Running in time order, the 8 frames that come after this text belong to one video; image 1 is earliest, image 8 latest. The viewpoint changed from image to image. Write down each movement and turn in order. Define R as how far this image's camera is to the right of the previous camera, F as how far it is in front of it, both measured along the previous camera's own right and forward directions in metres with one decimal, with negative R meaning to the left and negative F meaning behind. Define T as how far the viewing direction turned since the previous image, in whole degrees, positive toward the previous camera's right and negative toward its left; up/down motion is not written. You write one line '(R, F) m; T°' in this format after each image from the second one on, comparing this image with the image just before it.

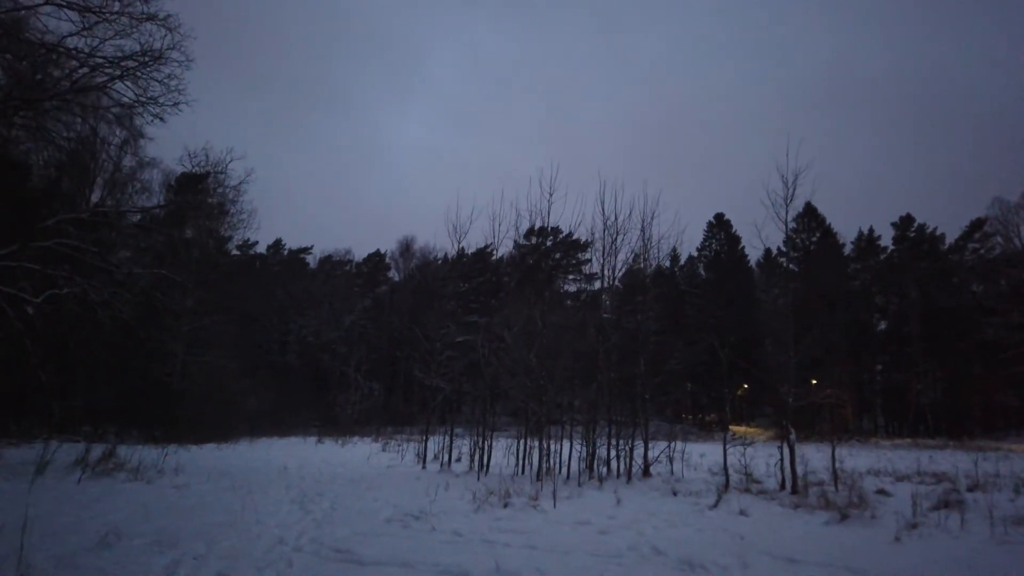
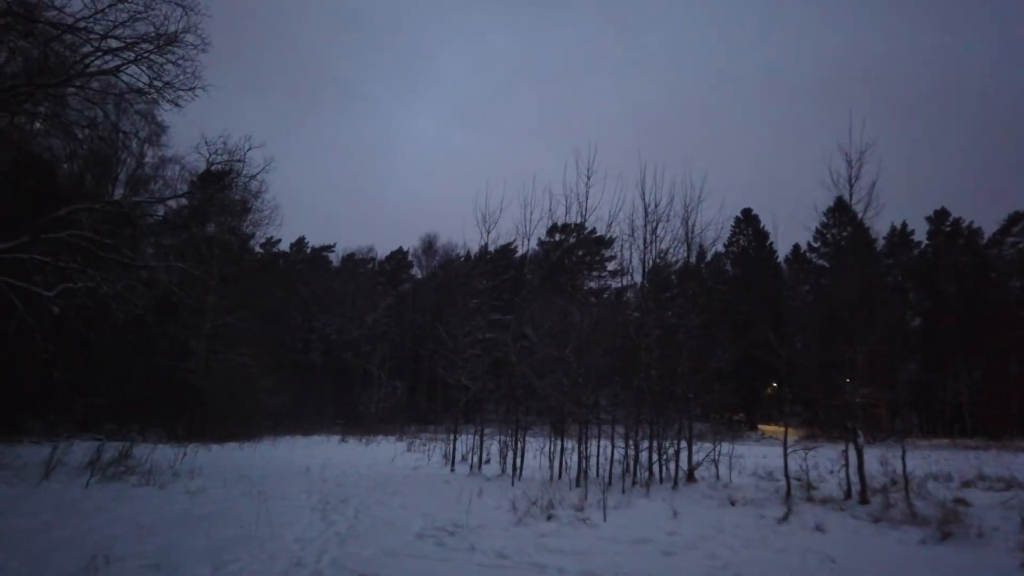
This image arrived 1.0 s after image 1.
(-0.2, +0.9) m; -2°
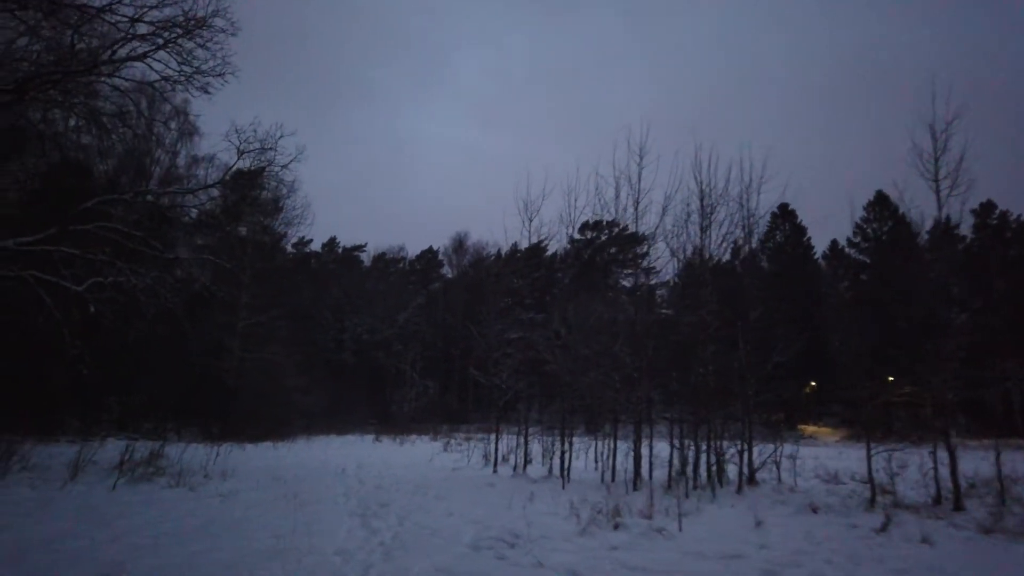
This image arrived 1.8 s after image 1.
(-0.3, +0.8) m; -2°
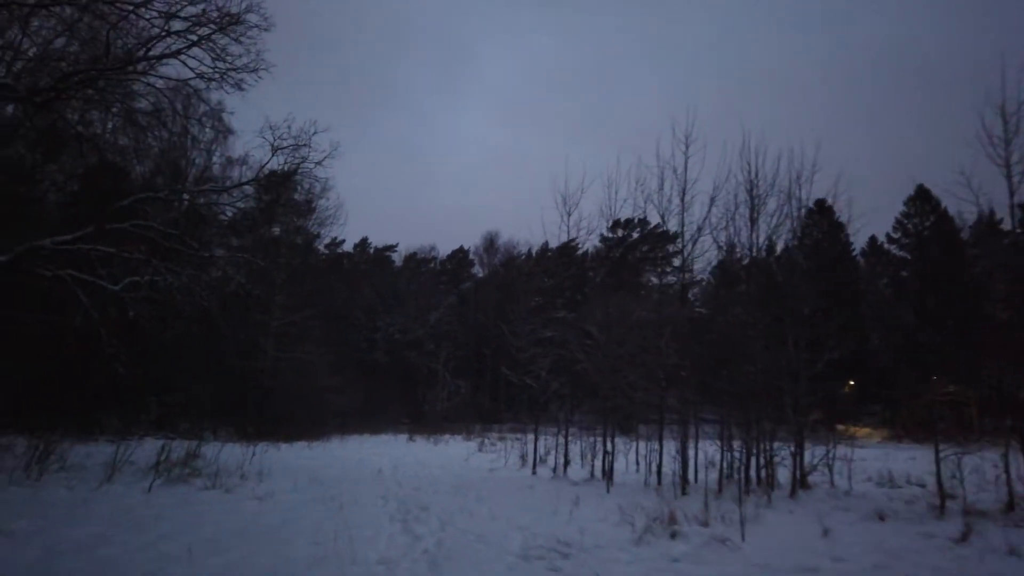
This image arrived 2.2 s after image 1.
(-0.2, +0.4) m; -2°
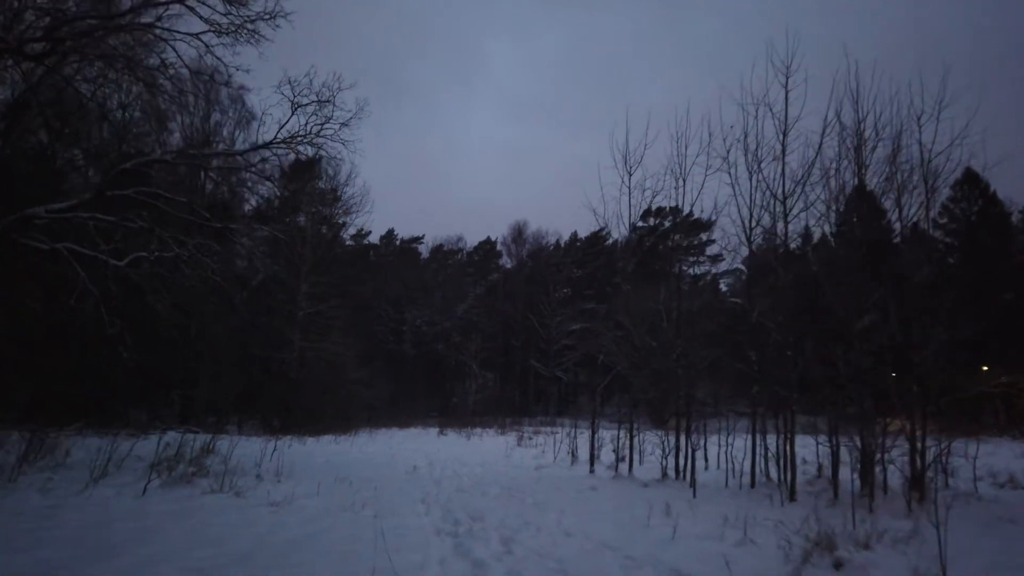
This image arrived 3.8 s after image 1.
(-0.5, +1.7) m; -2°
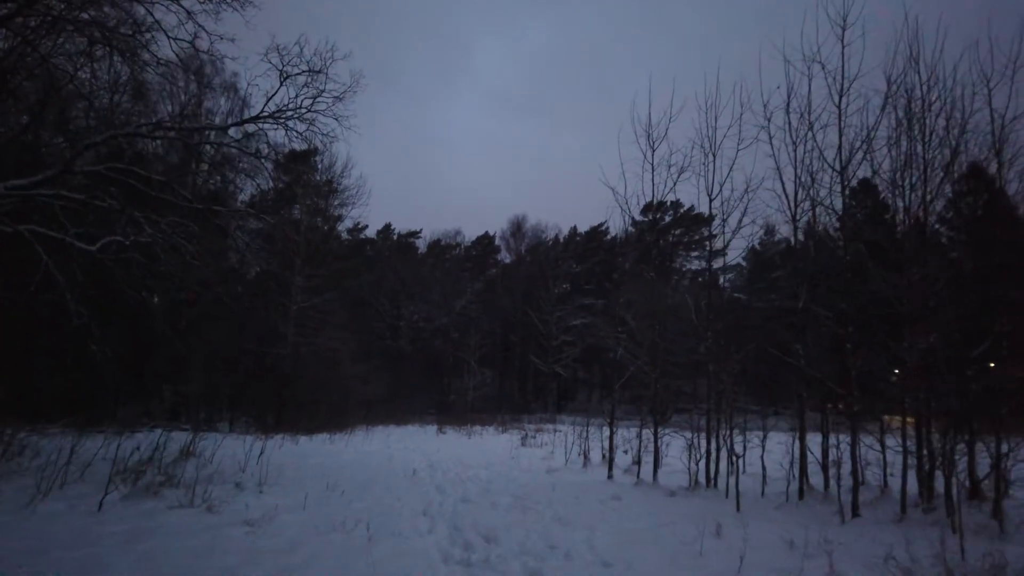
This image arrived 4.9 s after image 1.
(-0.2, +1.0) m; 0°
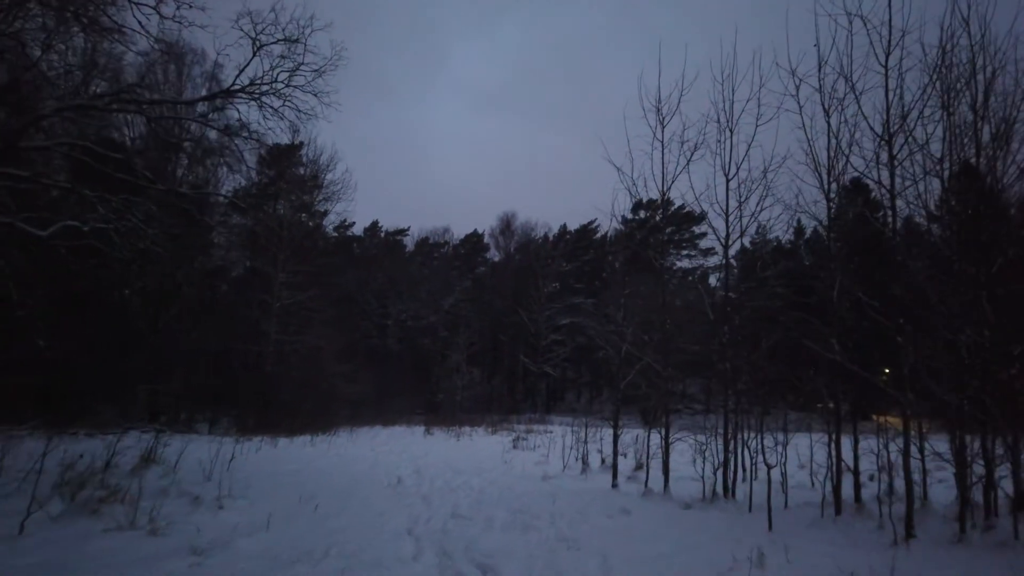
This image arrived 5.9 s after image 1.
(-0.1, +0.9) m; +1°
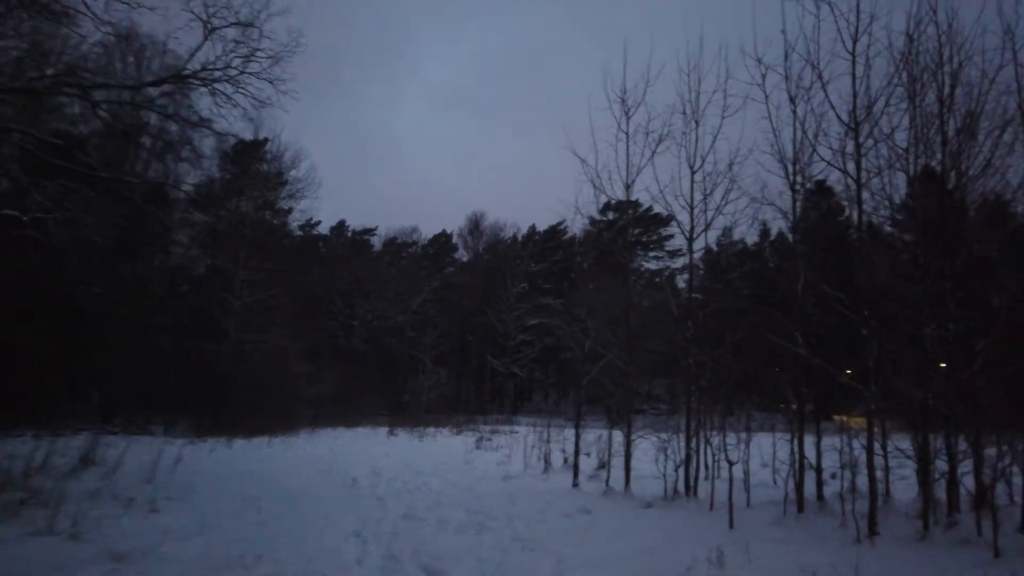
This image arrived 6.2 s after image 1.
(+0.1, +0.3) m; +3°
